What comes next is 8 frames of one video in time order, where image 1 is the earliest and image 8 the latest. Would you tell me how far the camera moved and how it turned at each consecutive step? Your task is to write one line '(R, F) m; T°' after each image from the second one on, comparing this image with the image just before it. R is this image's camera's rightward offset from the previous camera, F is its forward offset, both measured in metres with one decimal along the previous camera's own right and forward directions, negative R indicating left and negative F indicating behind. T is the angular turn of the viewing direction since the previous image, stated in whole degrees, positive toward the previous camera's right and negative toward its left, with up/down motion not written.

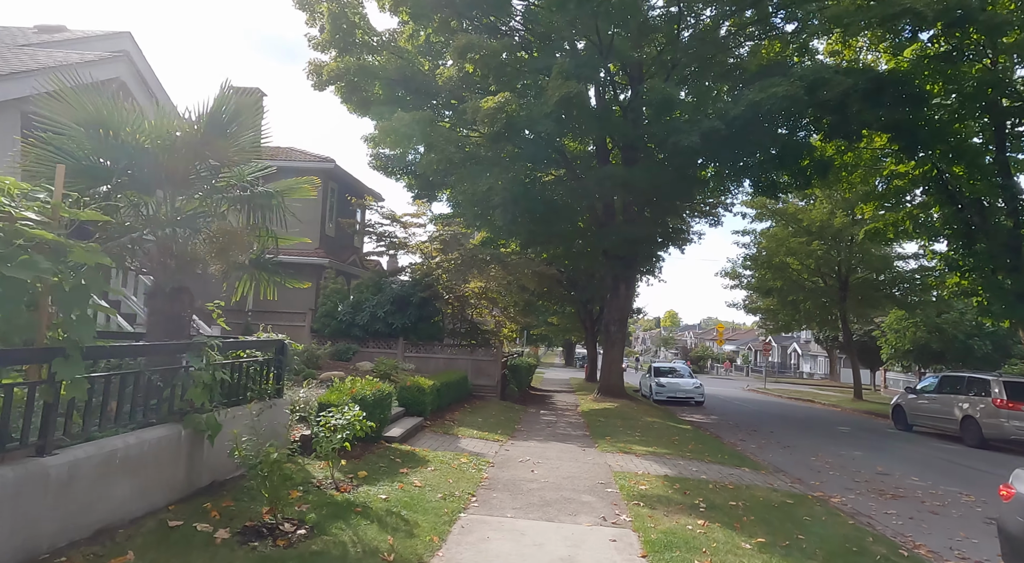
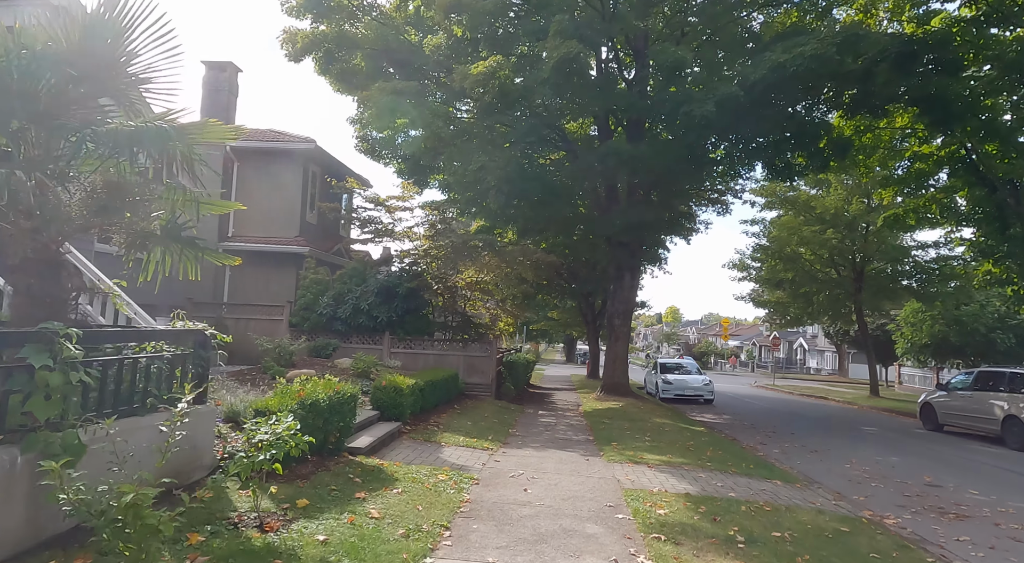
(+0.1, +1.4) m; 0°
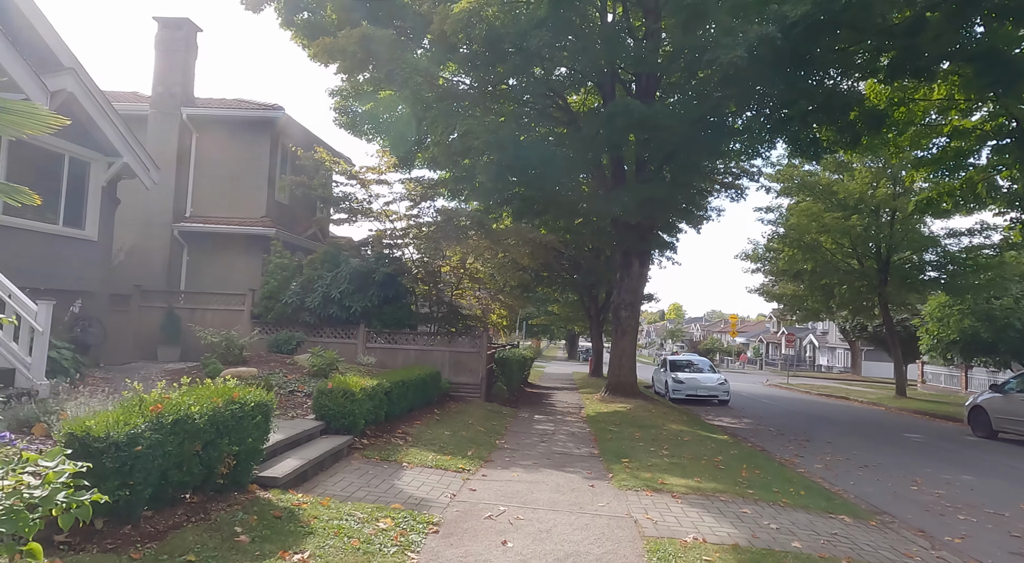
(+0.2, +2.0) m; 0°
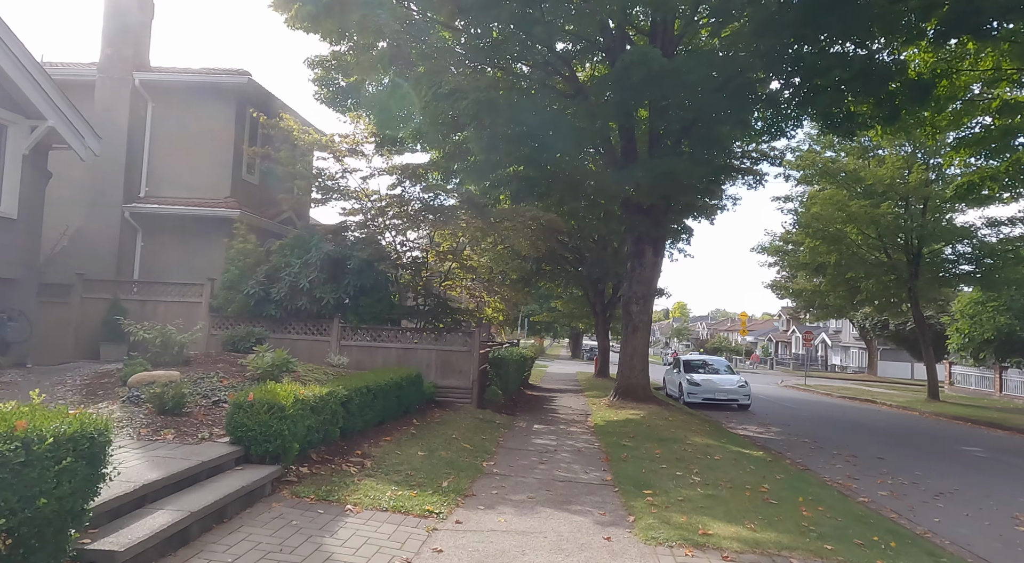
(+0.1, +1.9) m; 0°
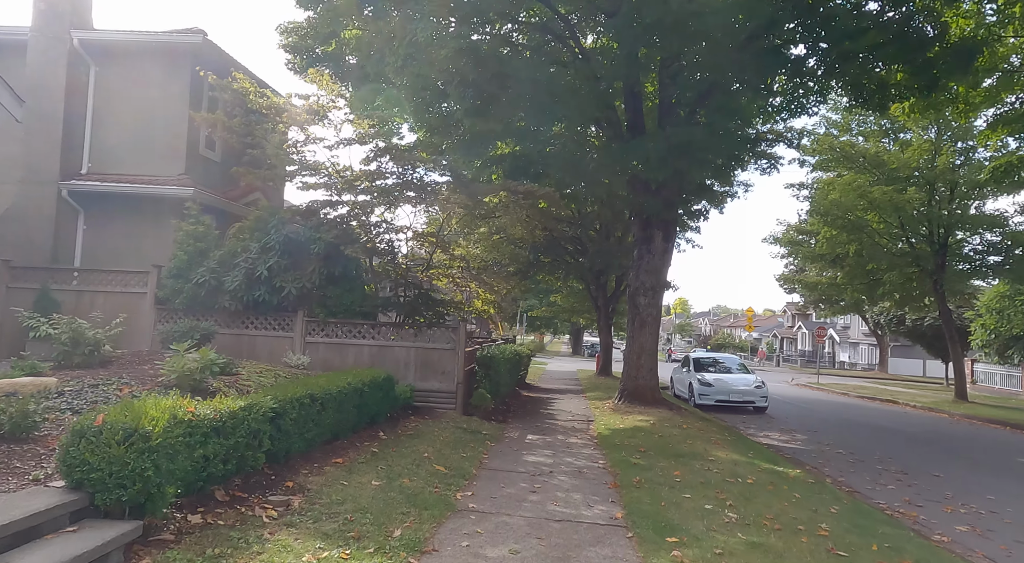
(+0.2, +1.6) m; 0°
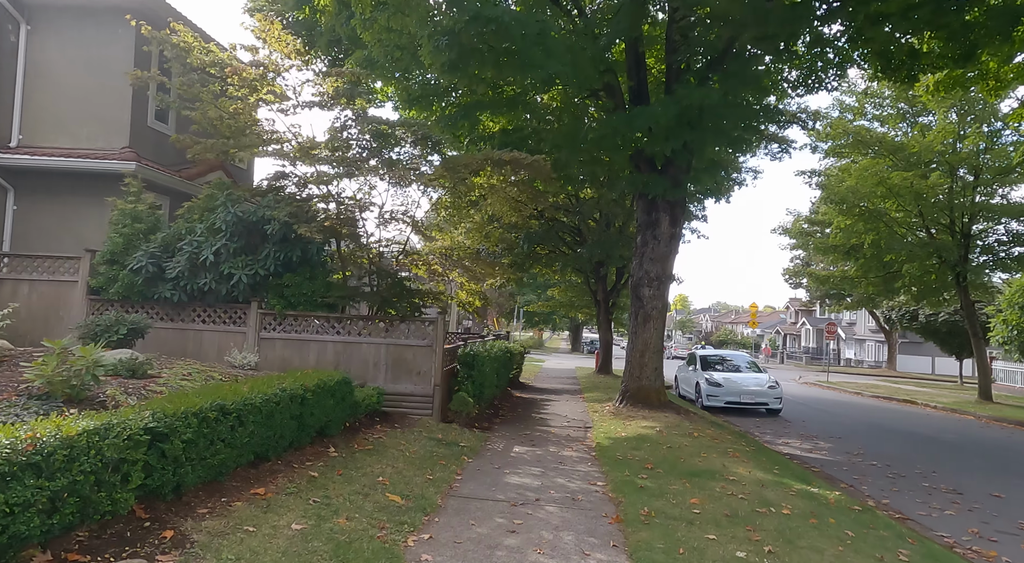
(+0.2, +1.4) m; 0°
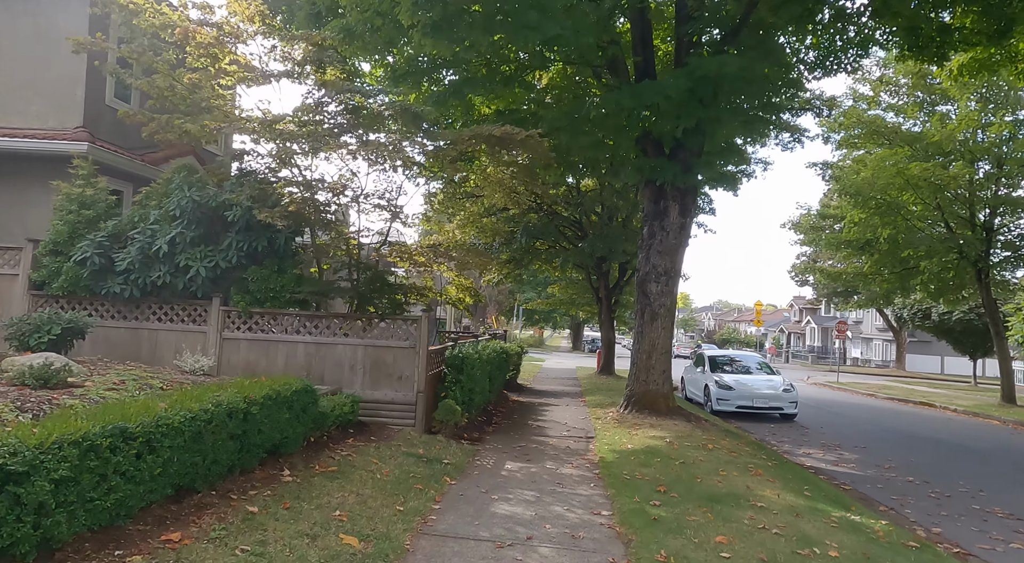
(+0.1, +1.0) m; 0°
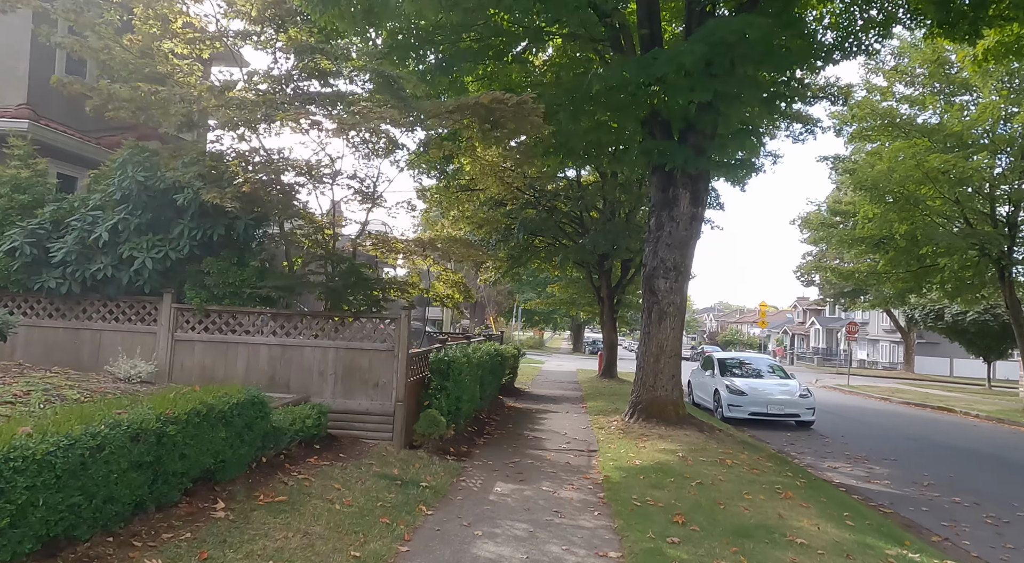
(+0.1, +1.0) m; 0°
